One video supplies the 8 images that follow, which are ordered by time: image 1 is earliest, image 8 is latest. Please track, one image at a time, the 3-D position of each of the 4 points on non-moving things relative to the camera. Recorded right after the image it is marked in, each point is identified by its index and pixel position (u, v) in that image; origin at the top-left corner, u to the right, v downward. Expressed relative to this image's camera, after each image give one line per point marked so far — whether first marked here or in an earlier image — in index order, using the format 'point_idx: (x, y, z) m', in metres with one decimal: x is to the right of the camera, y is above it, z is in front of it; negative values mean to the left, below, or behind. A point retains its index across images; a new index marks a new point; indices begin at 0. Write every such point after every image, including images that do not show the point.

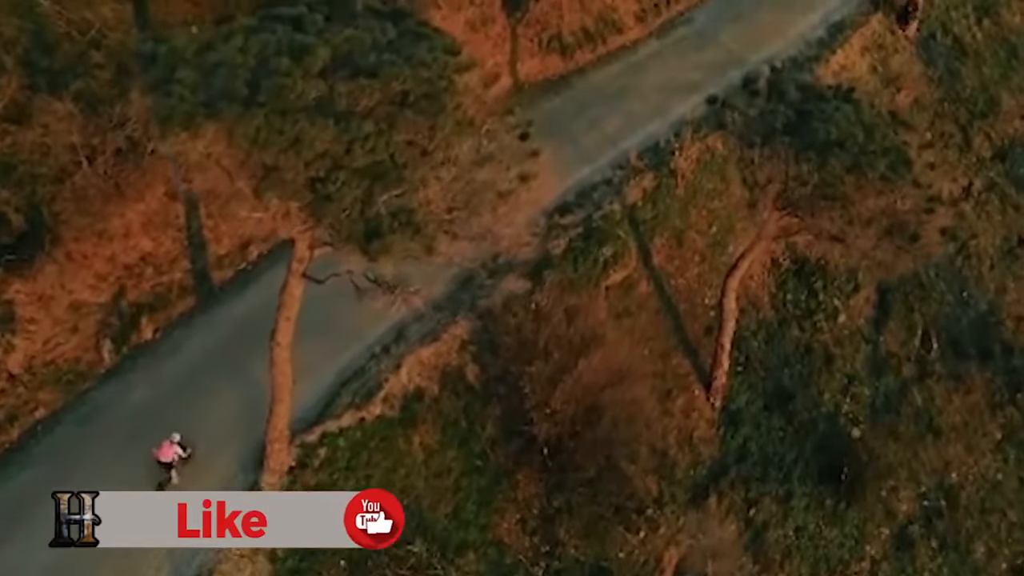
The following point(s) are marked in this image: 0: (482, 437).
0: (-0.5, -2.4, +18.5) m
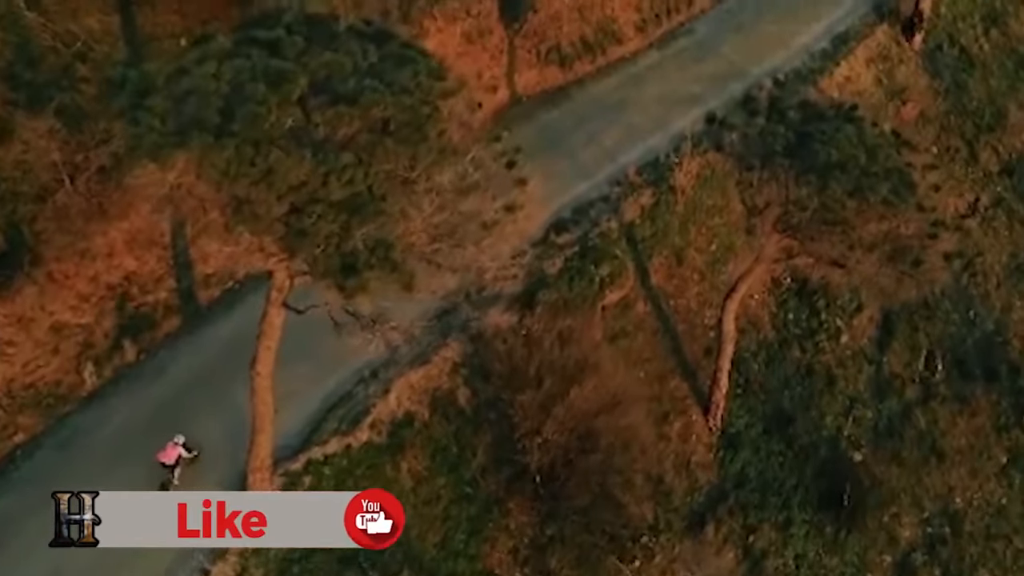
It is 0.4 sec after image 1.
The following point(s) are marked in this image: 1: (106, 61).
0: (-0.6, -2.8, +18.0) m
1: (-6.9, +3.8, +19.5) m
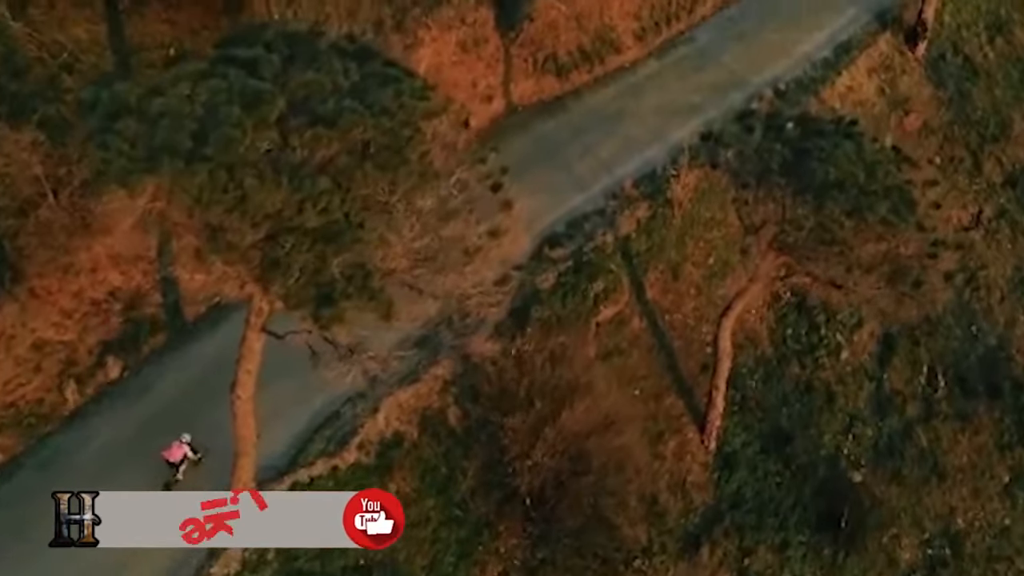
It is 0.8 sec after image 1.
0: (-0.8, -3.0, +17.7) m
1: (-7.0, +3.6, +19.2) m
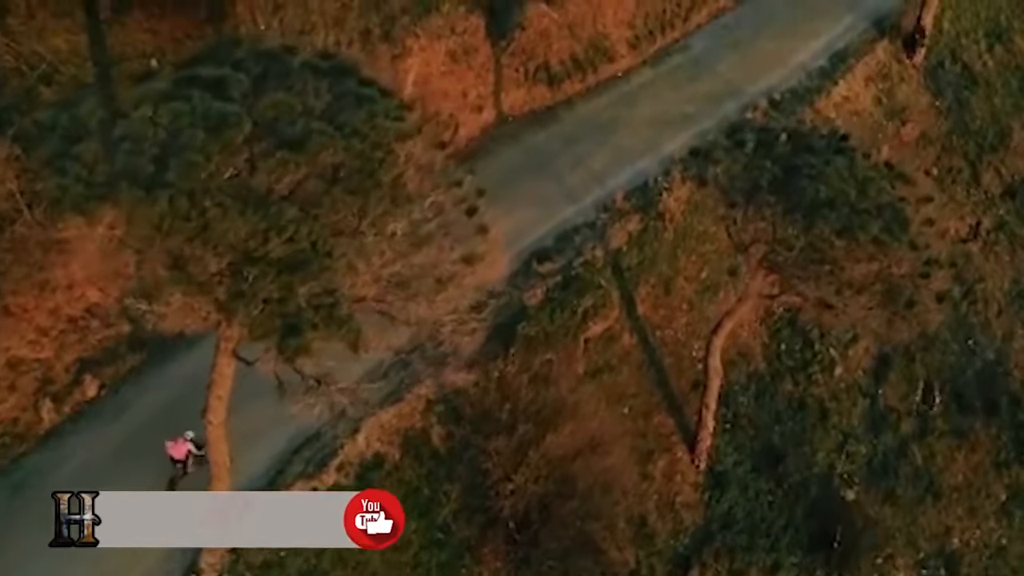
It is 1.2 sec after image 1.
0: (-1.0, -3.3, +17.3) m
1: (-7.2, +3.3, +18.9) m
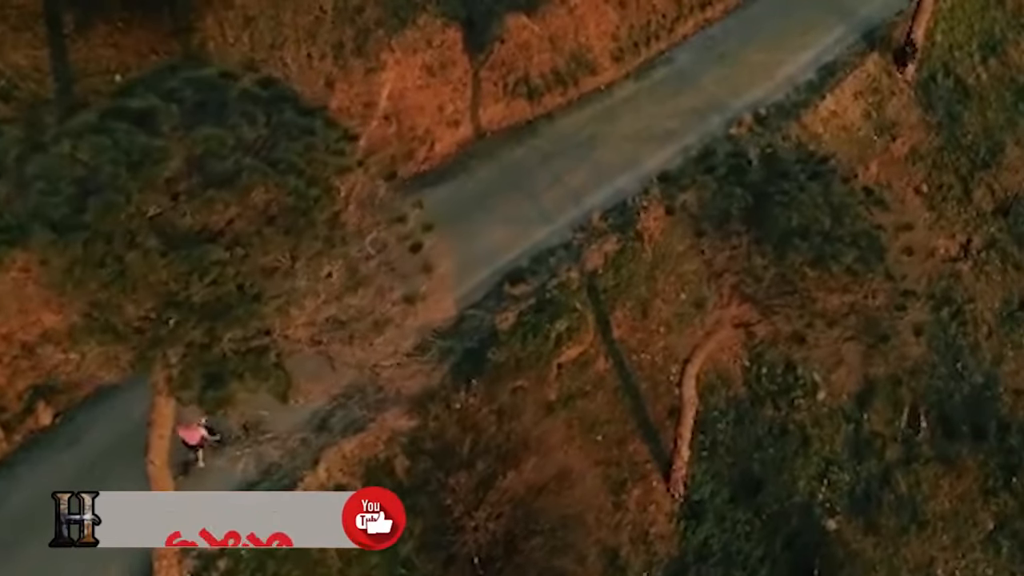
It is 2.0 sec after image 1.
0: (-1.5, -3.7, +16.8) m
1: (-7.6, +3.0, +18.4) m
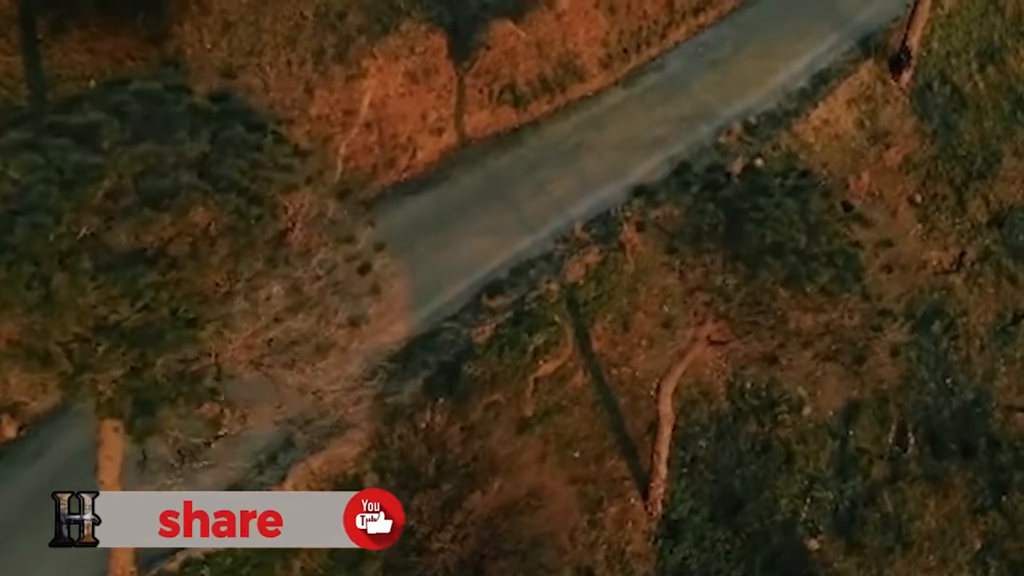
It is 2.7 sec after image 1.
0: (-1.9, -3.9, +16.5) m
1: (-8.0, +2.8, +18.2) m
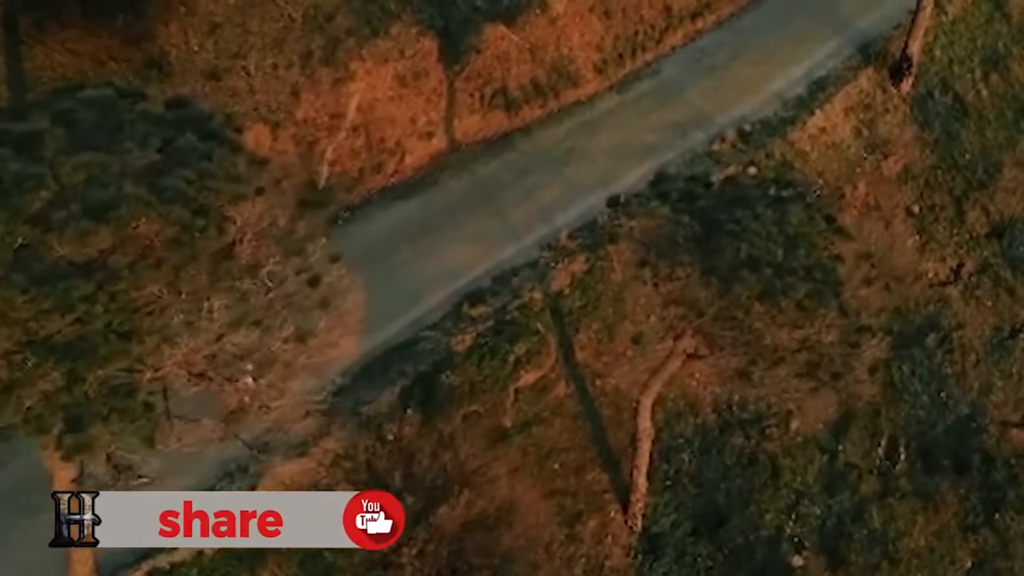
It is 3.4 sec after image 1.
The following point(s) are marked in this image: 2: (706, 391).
0: (-2.3, -4.0, +16.3) m
1: (-8.3, +2.8, +18.0) m
2: (+3.3, -1.7, +19.5) m
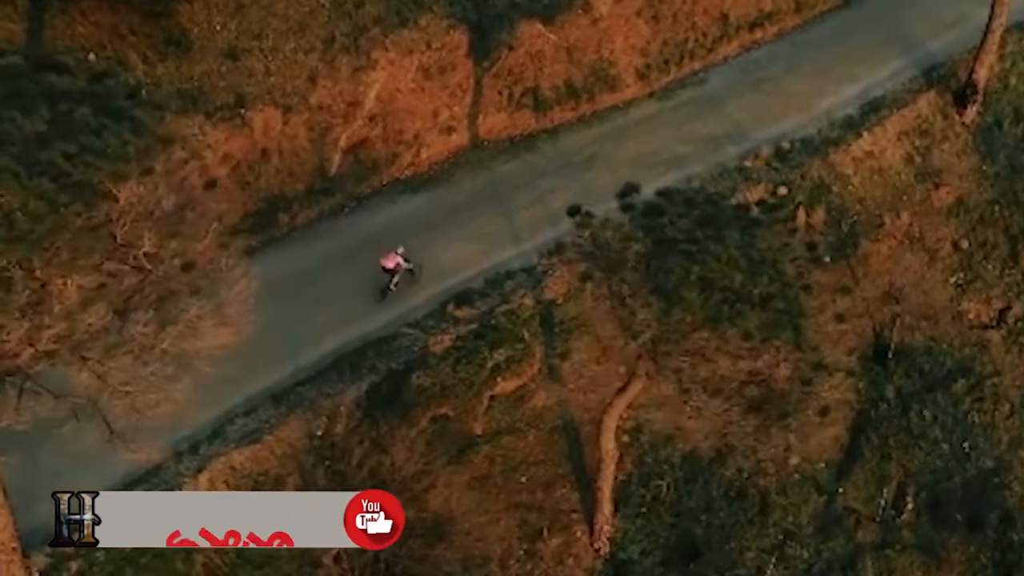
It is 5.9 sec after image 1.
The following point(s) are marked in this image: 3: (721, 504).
0: (-3.0, -3.8, +16.0) m
1: (-8.2, +3.4, +18.4) m
2: (+3.0, -2.1, +18.7) m
3: (+3.3, -3.5, +18.3) m
